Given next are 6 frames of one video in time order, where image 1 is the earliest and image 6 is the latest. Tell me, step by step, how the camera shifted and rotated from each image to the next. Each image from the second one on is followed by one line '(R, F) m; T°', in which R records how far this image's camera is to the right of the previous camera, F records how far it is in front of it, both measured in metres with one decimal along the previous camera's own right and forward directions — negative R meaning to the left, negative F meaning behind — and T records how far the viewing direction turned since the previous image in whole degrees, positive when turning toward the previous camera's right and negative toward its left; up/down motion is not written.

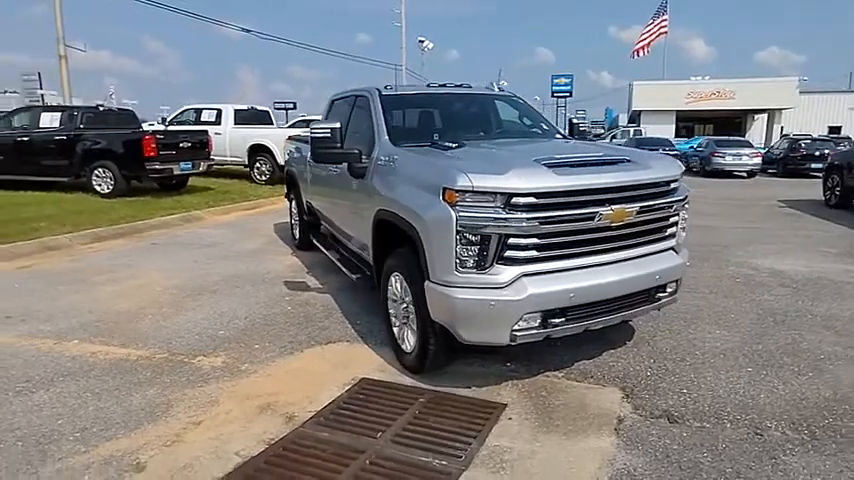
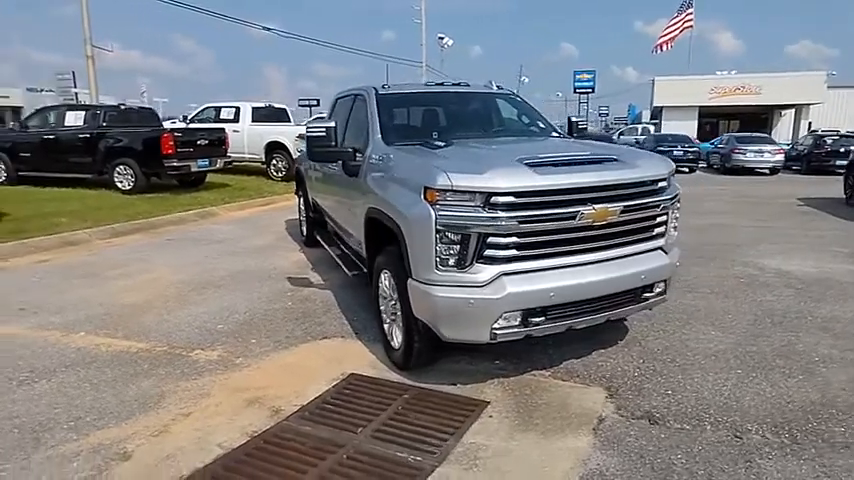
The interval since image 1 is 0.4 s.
(+0.3, 0.0) m; -2°
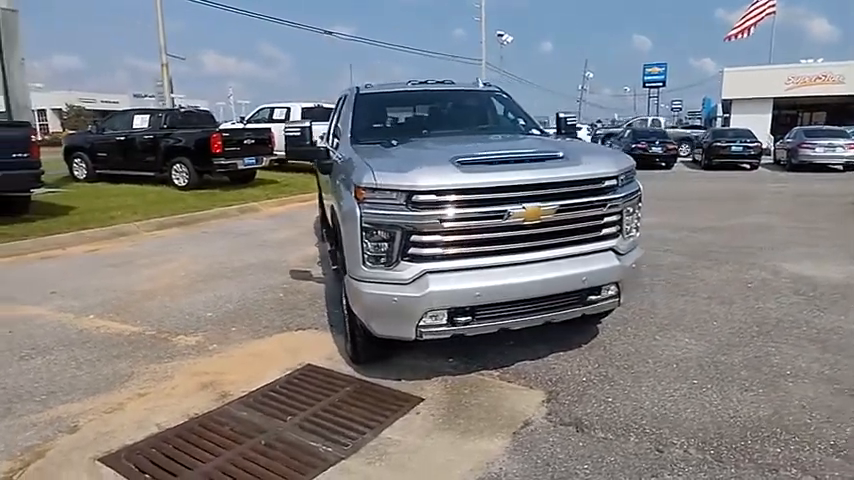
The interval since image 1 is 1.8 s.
(+0.9, +0.1) m; -7°
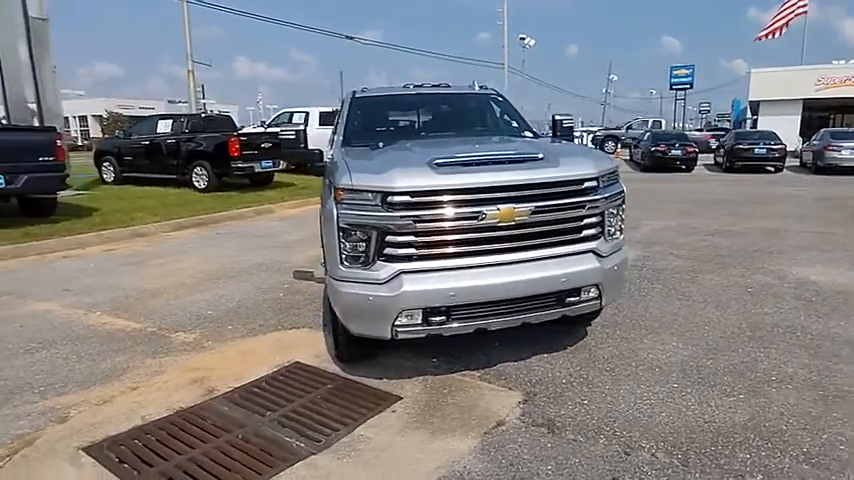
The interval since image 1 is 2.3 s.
(+0.3, 0.0) m; -3°
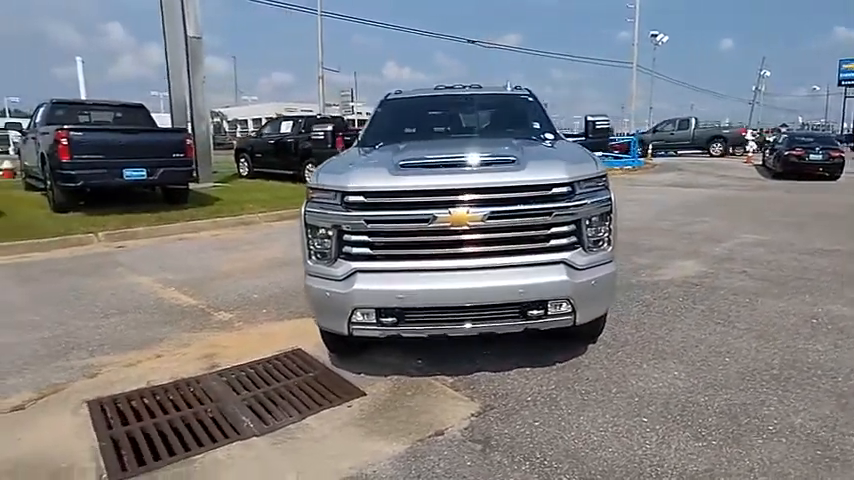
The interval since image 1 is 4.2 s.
(+1.1, +0.2) m; -14°
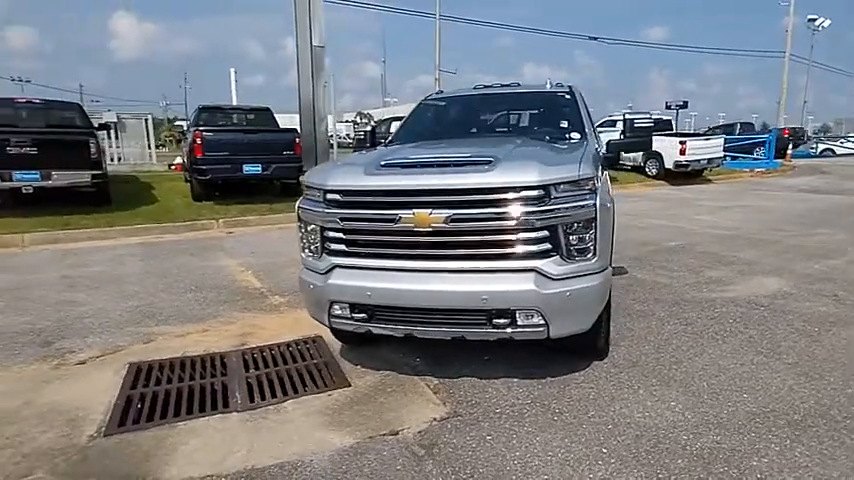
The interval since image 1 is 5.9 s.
(+1.0, +0.1) m; -14°
